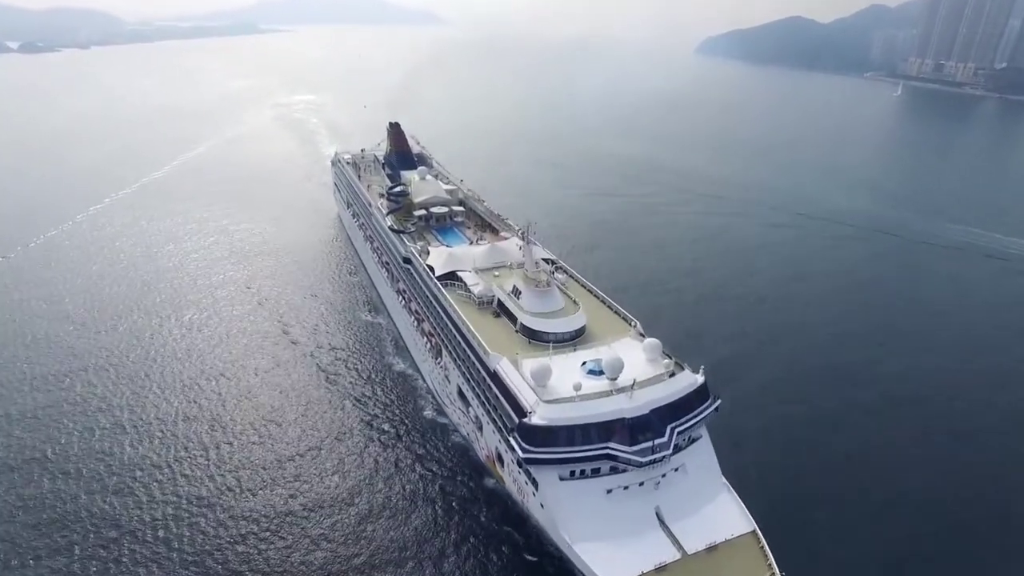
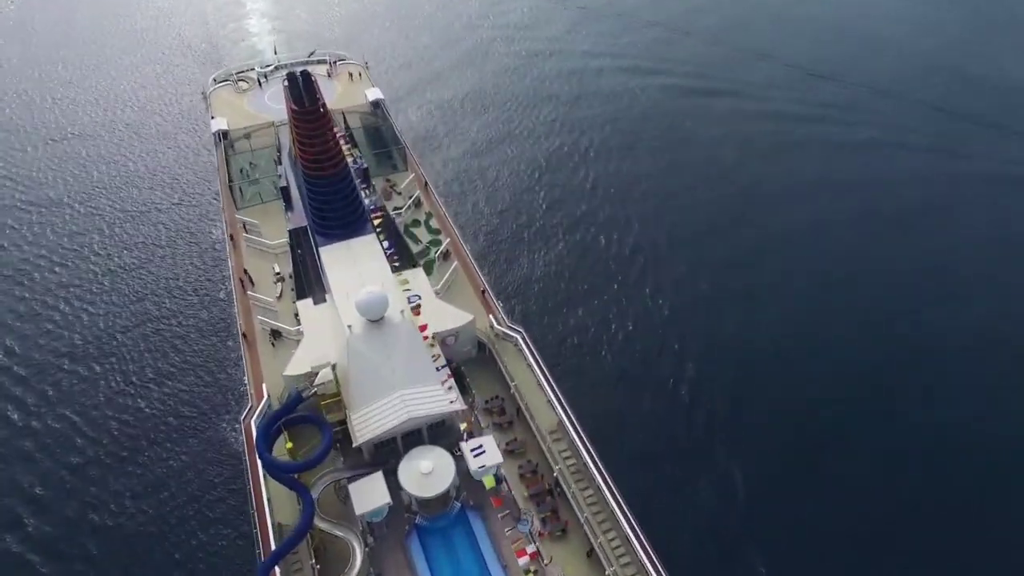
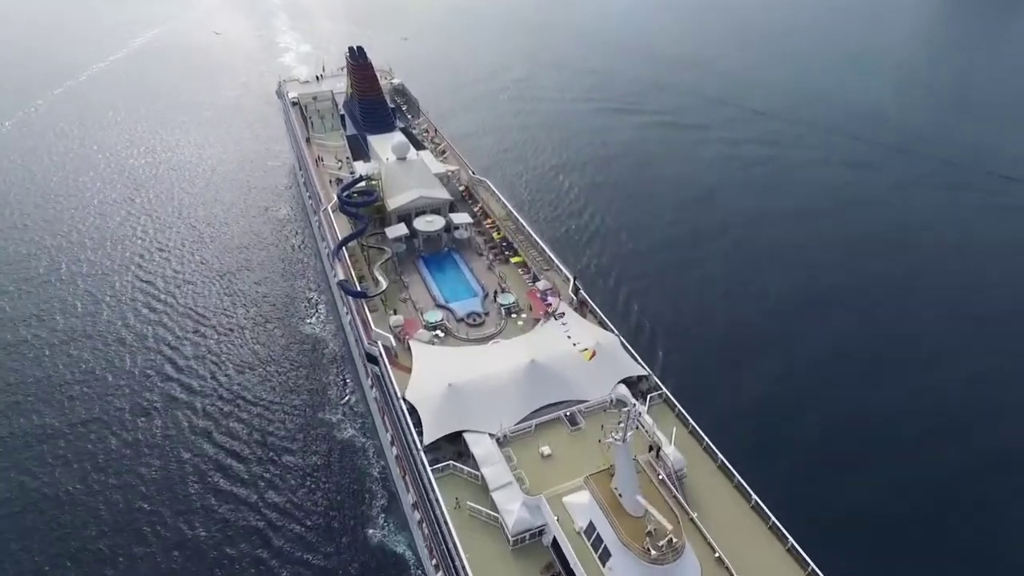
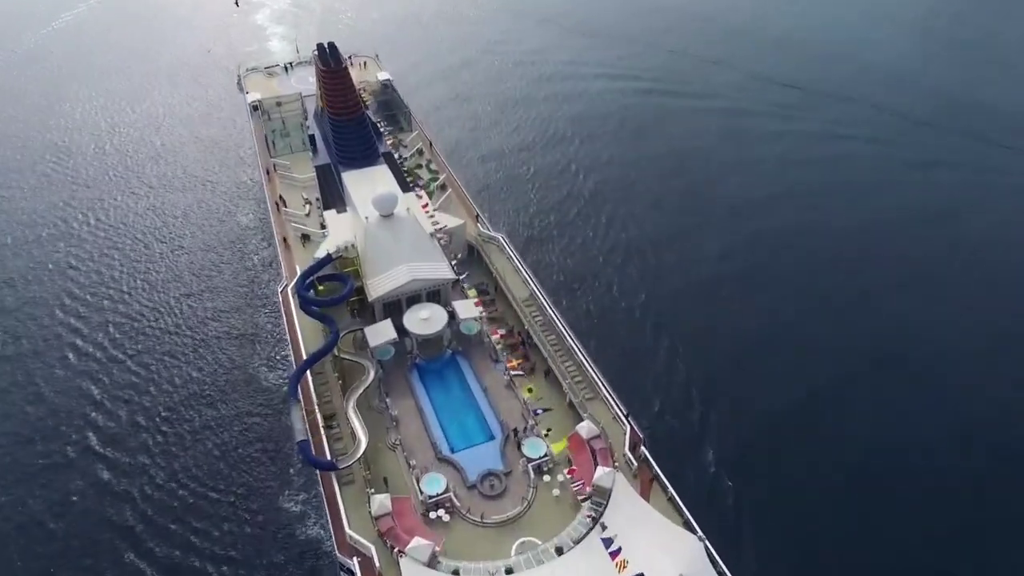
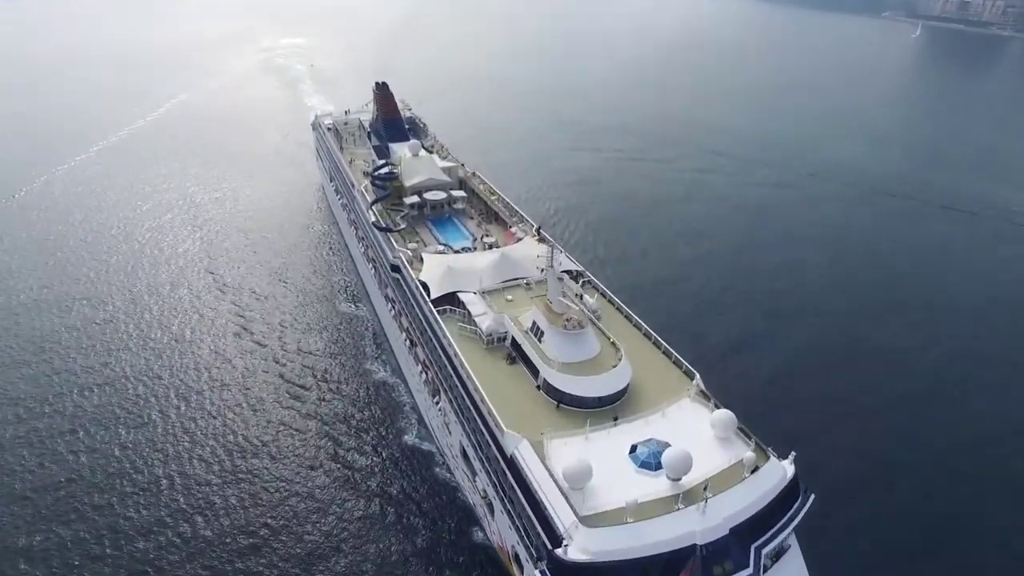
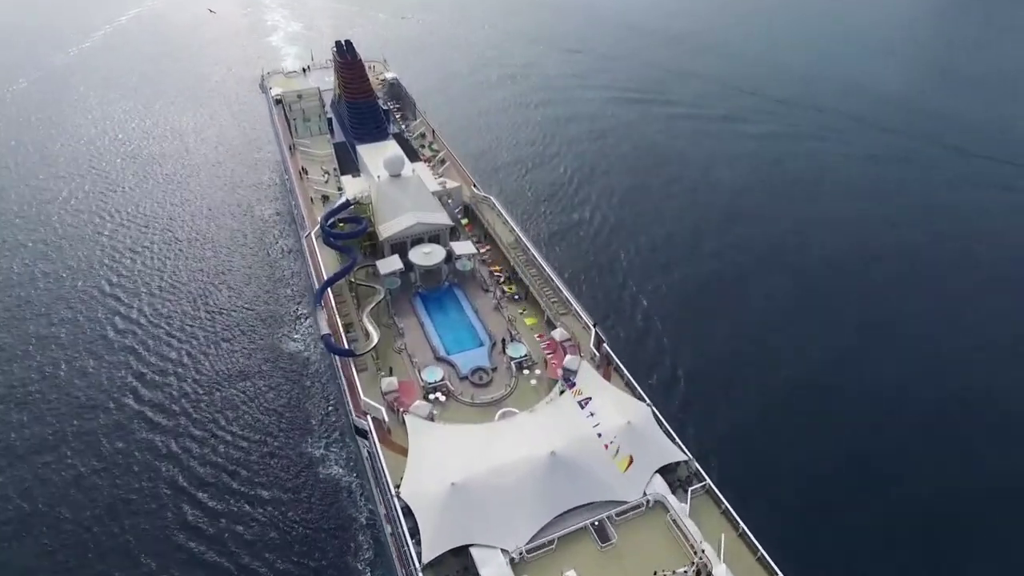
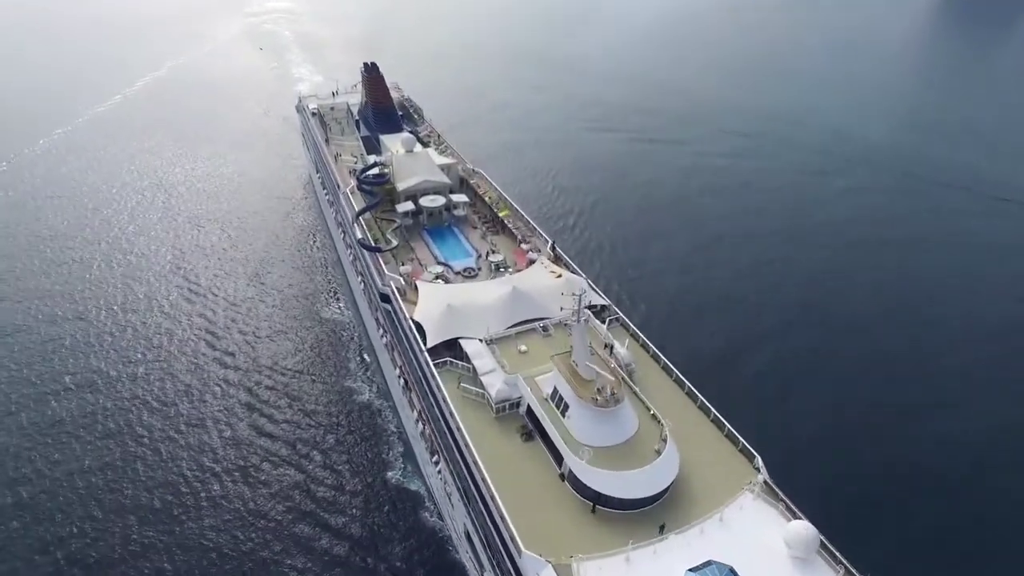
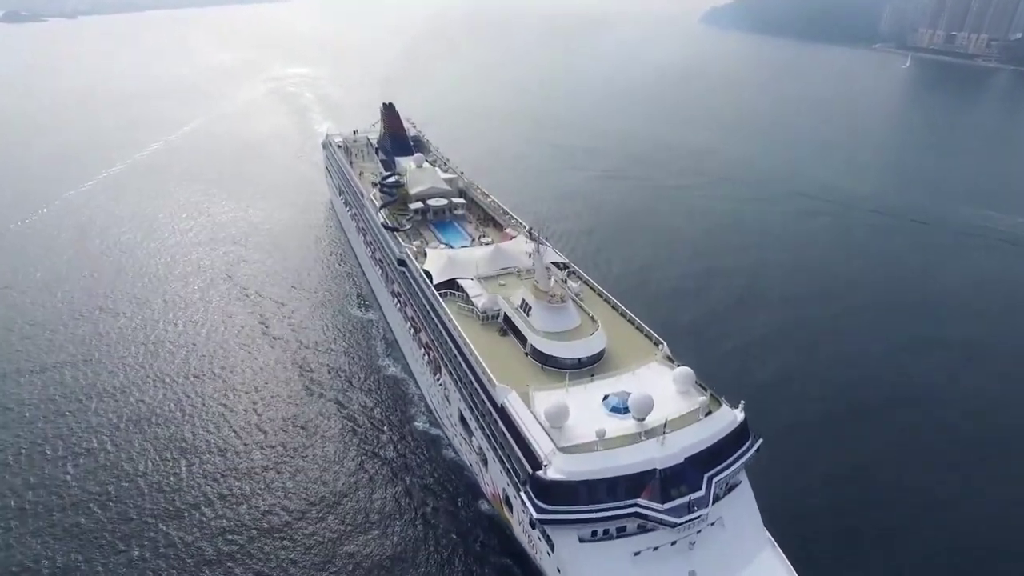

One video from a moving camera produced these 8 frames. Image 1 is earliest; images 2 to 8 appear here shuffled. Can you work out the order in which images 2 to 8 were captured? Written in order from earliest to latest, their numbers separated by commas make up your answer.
8, 5, 7, 3, 6, 4, 2
